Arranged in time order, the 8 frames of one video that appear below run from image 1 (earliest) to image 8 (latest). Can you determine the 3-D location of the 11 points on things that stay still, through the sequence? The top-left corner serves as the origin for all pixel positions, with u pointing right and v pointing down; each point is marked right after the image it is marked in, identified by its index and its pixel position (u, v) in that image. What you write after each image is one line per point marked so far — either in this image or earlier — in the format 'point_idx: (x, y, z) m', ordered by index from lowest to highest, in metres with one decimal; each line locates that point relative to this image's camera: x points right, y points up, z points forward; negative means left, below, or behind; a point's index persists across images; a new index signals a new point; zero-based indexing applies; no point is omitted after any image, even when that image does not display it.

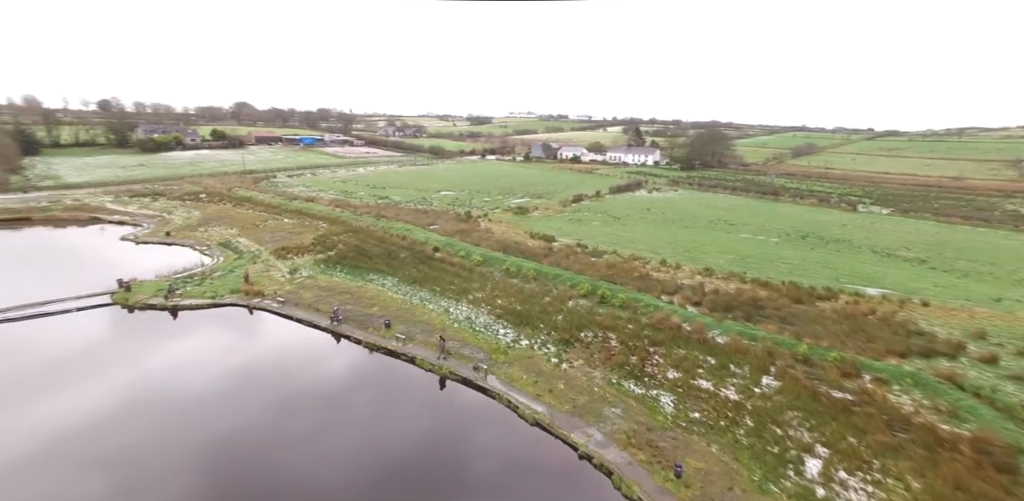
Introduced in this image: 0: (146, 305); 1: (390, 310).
0: (-14.6, -2.2, +19.1) m
1: (-4.9, -2.4, +18.9) m
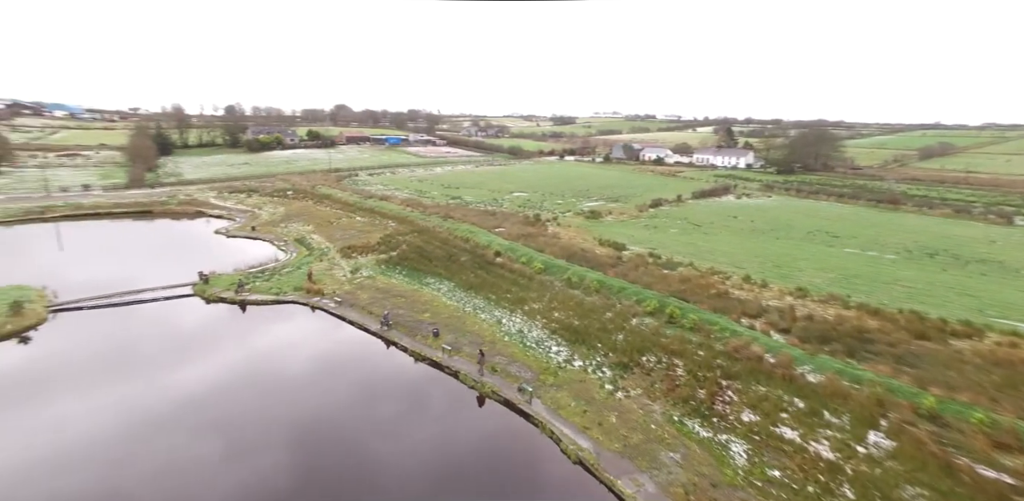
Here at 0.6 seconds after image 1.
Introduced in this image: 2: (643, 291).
0: (-12.3, -2.0, +20.0) m
1: (-2.7, -2.6, +18.3) m
2: (+5.2, -1.6, +18.9) m
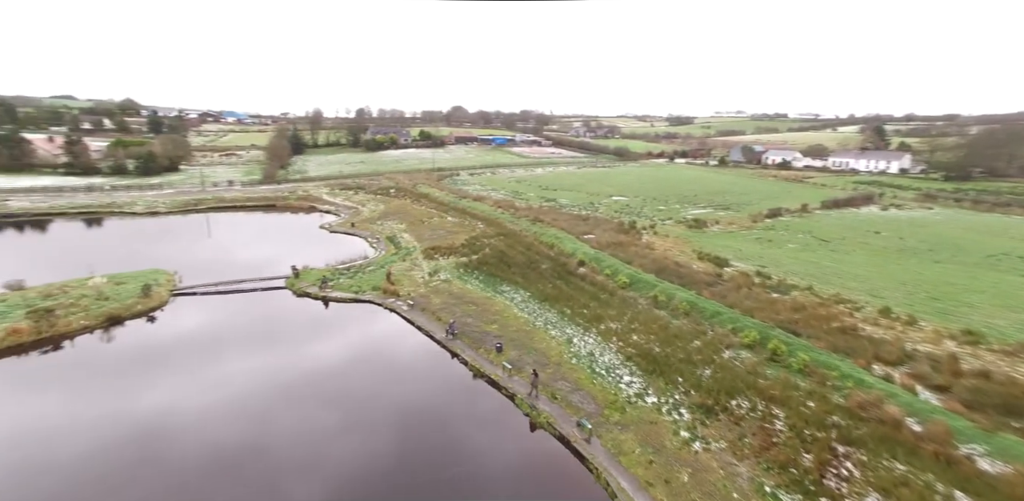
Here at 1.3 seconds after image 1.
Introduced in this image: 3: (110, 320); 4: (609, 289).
0: (-9.1, -1.9, +20.9) m
1: (-0.2, -2.9, +17.2) m
2: (+7.8, -2.3, +16.1) m
3: (-14.2, -2.5, +17.0) m
4: (+4.0, -1.6, +19.8) m
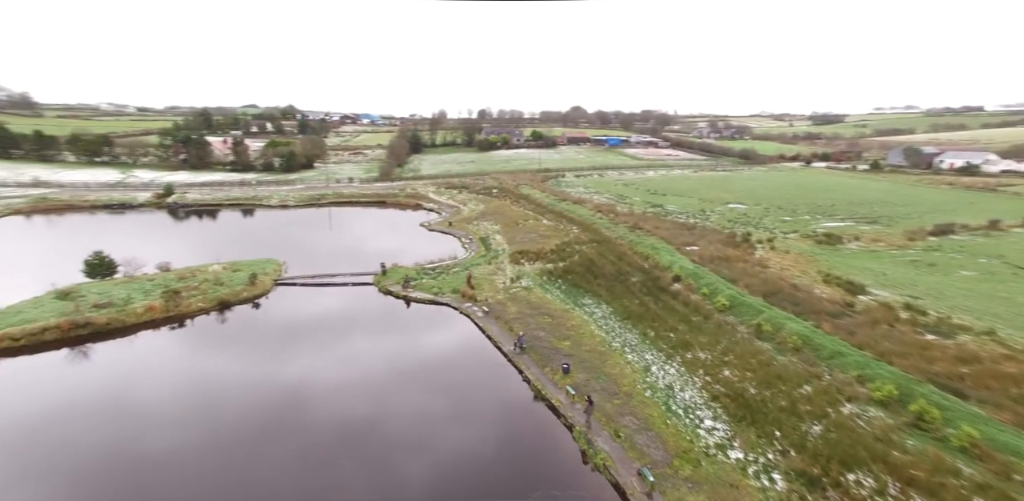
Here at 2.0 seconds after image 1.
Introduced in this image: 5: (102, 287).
0: (-5.5, -1.8, +21.5) m
1: (+2.2, -3.3, +15.7) m
2: (+9.7, -3.1, +12.8) m
3: (-11.4, -2.2, +18.7) m
4: (+6.9, -2.2, +17.3) m
5: (-15.6, -1.5, +18.3) m
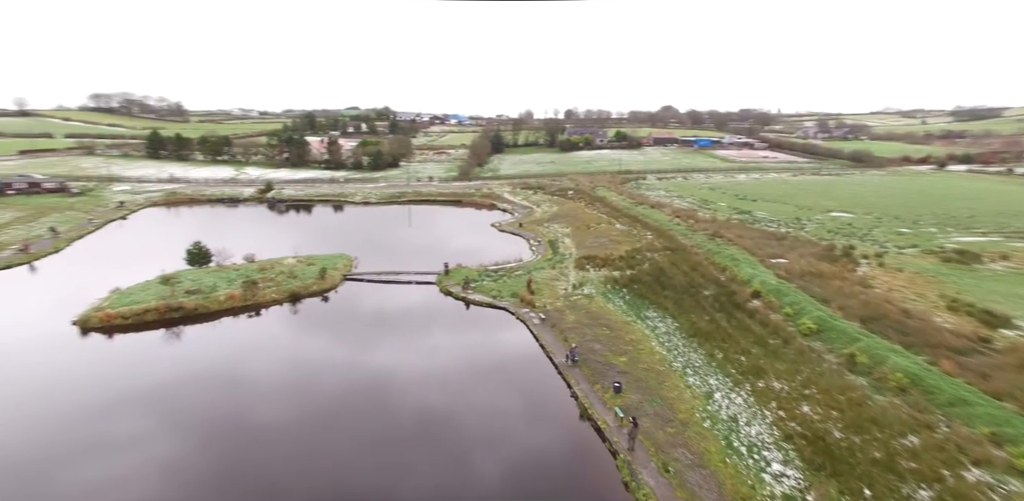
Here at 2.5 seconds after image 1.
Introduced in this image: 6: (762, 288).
0: (-2.8, -1.8, +21.5) m
1: (+3.8, -3.5, +14.6) m
2: (+10.7, -3.6, +10.4) m
3: (-9.1, -1.9, +19.8) m
4: (+8.7, -2.7, +15.3) m
5: (-13.2, -1.1, +20.1) m
6: (+9.7, -1.5, +18.7) m
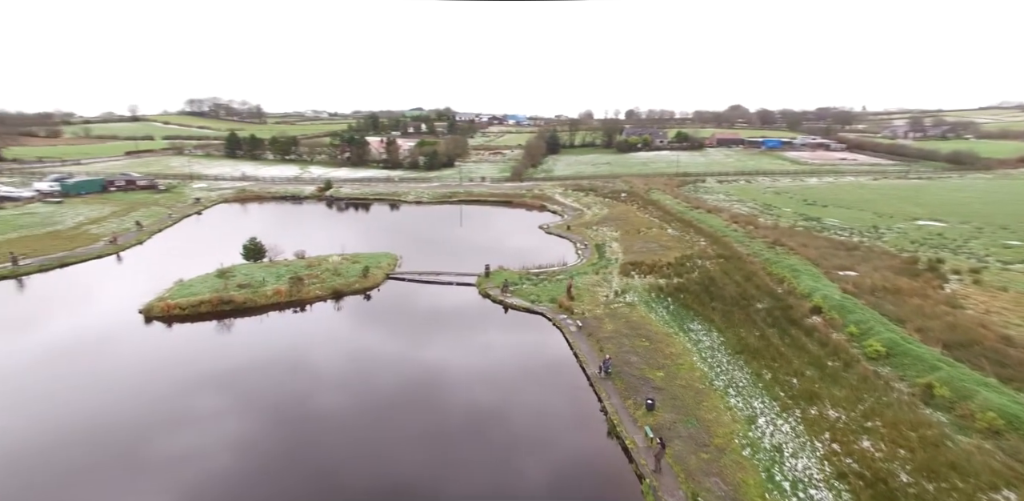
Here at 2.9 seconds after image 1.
0: (-1.1, -1.8, +21.3) m
1: (+4.6, -3.8, +13.6) m
2: (+11.0, -4.1, +8.7) m
3: (-7.5, -1.8, +20.4) m
4: (+9.6, -3.1, +13.8) m
5: (-11.6, -0.9, +21.1) m
6: (+11.1, -1.9, +17.0) m
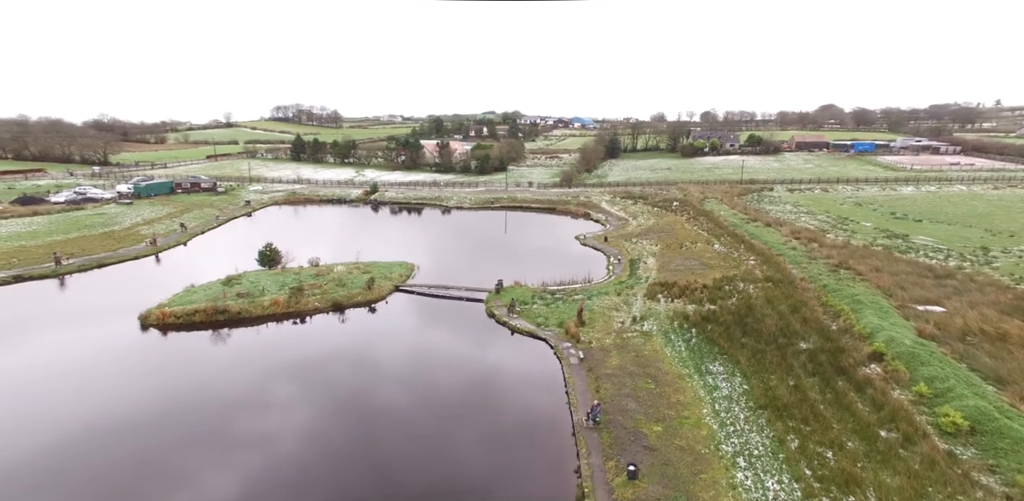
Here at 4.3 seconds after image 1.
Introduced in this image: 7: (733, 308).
0: (-0.8, -2.5, +19.6) m
1: (+3.7, -4.5, +11.1) m
2: (+9.3, -4.9, +5.4) m
3: (-7.2, -2.2, +19.6) m
4: (+8.7, -3.9, +10.6) m
5: (-11.1, -1.2, +20.9) m
6: (+10.6, -2.8, +13.6) m
7: (+8.2, -2.1, +17.8) m
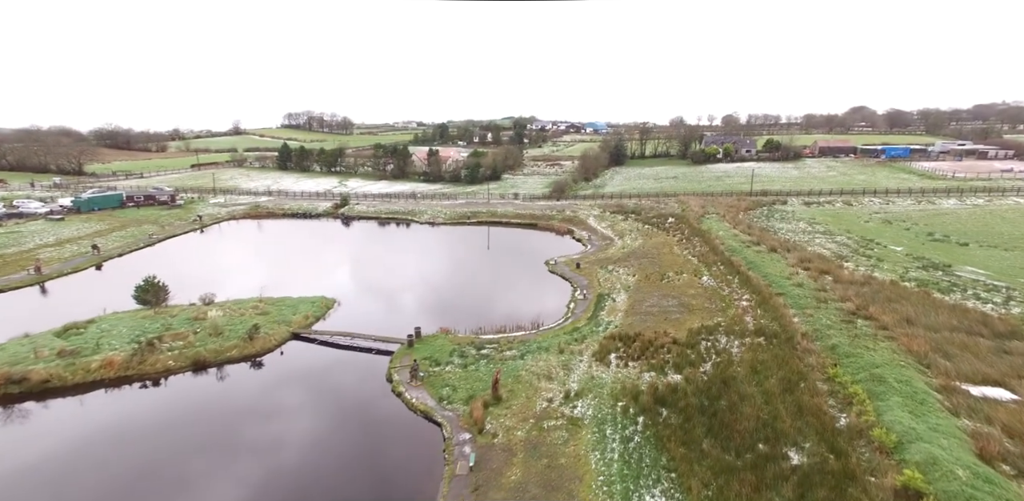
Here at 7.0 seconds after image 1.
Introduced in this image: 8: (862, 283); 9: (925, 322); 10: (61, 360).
0: (-3.7, -3.8, +15.1) m
1: (+0.3, -5.8, +6.4) m
2: (+5.6, -6.2, +0.4) m
3: (-10.2, -3.6, +15.3) m
4: (+5.3, -5.3, +5.6) m
5: (-14.0, -2.5, +16.8) m
6: (+7.4, -4.2, +8.5) m
7: (+5.2, -3.5, +12.9) m
8: (+14.0, -1.3, +19.0) m
9: (+13.2, -2.3, +15.3) m
10: (-13.5, -3.2, +14.6) m
